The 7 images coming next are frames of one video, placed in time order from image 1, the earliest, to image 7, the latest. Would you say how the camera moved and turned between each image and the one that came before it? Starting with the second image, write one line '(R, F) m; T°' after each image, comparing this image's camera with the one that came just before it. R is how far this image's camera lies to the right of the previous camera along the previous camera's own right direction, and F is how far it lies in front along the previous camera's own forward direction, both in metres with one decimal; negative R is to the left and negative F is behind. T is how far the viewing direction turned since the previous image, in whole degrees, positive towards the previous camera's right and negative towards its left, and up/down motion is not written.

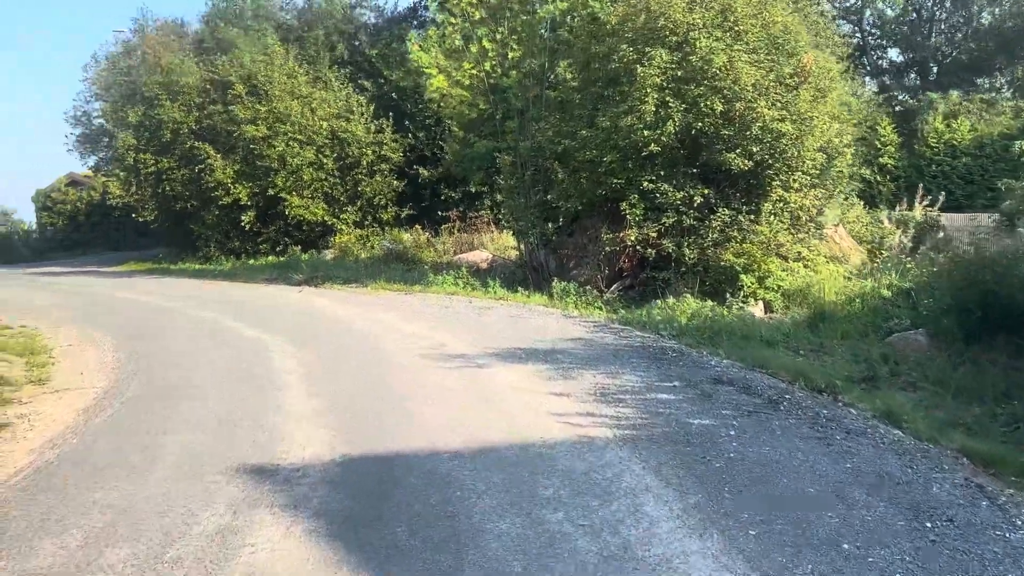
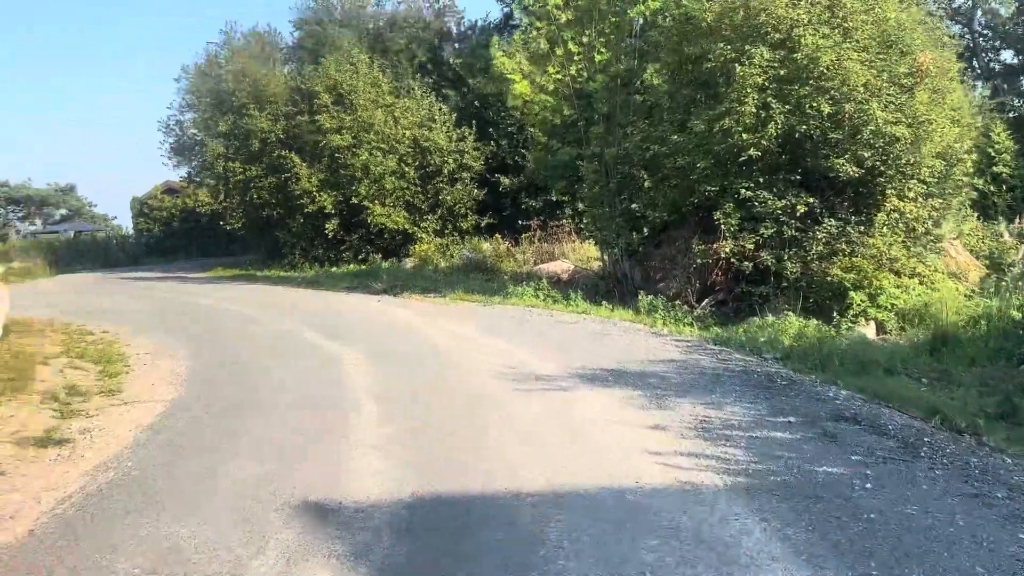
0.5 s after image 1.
(-0.1, +0.7) m; -6°
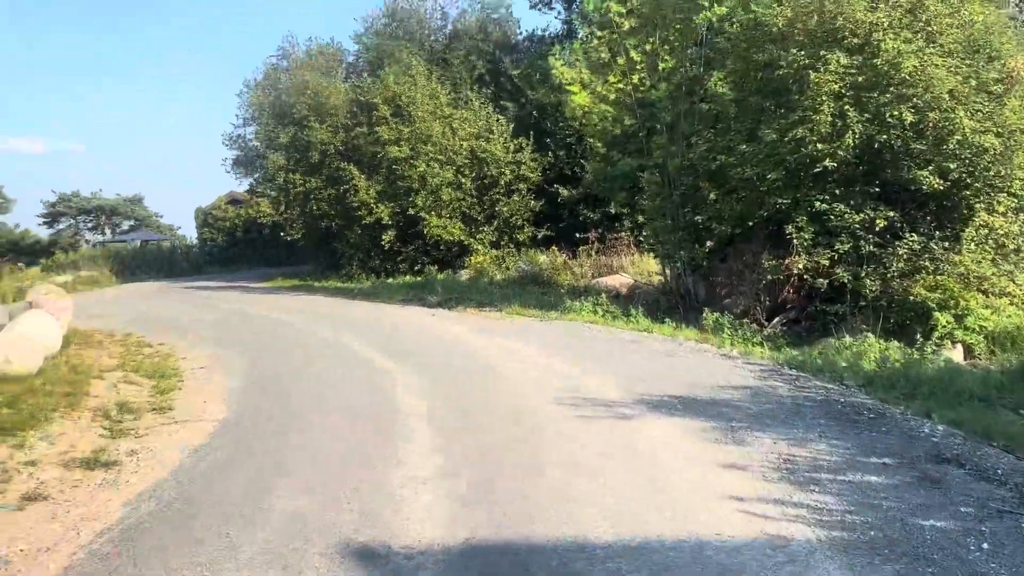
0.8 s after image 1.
(-0.1, +0.4) m; -4°
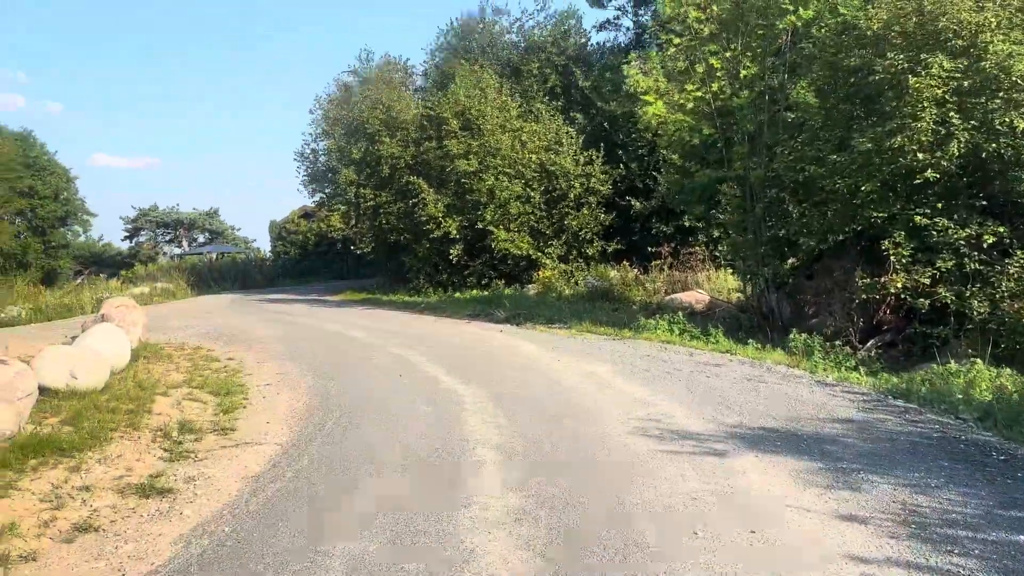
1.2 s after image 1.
(-0.1, +0.5) m; -5°
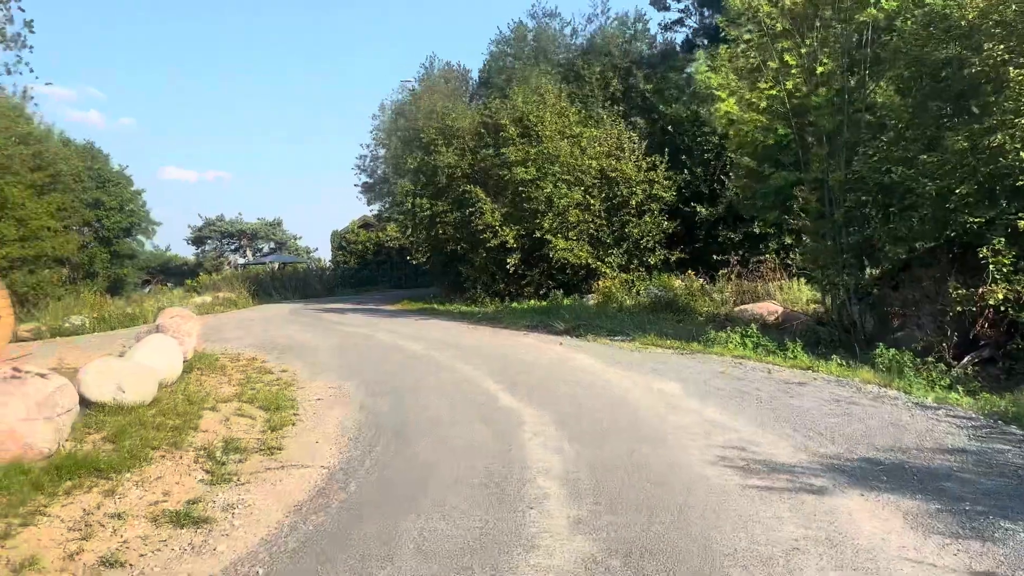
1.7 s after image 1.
(-0.1, +0.6) m; -4°
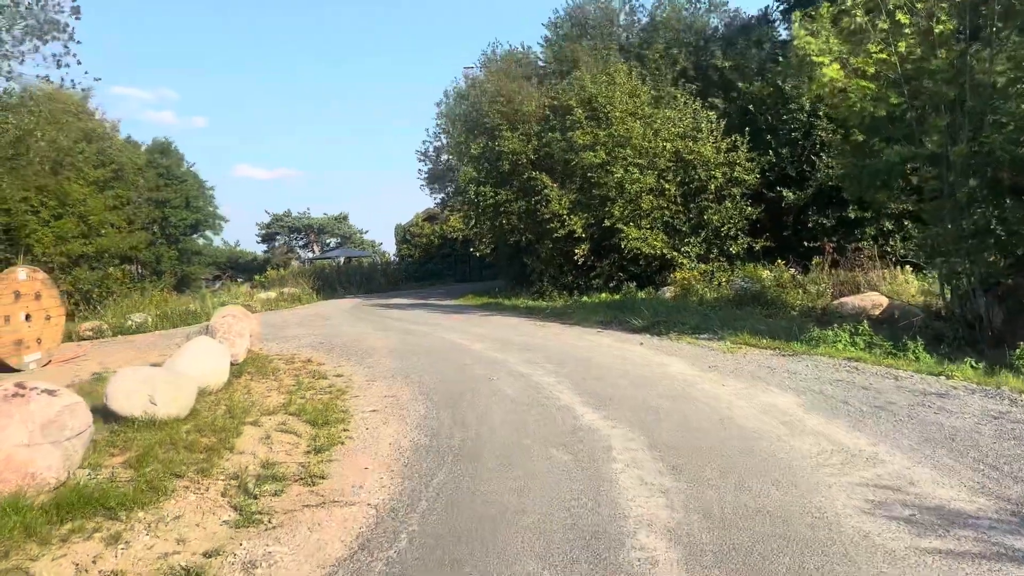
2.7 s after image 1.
(-0.1, +1.3) m; -5°
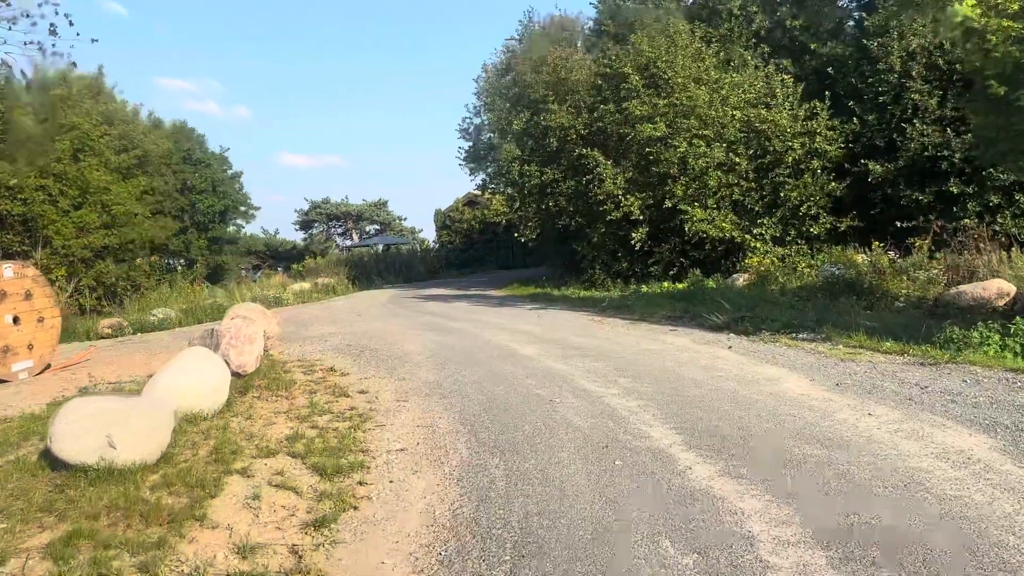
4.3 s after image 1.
(-0.2, +2.1) m; -3°
